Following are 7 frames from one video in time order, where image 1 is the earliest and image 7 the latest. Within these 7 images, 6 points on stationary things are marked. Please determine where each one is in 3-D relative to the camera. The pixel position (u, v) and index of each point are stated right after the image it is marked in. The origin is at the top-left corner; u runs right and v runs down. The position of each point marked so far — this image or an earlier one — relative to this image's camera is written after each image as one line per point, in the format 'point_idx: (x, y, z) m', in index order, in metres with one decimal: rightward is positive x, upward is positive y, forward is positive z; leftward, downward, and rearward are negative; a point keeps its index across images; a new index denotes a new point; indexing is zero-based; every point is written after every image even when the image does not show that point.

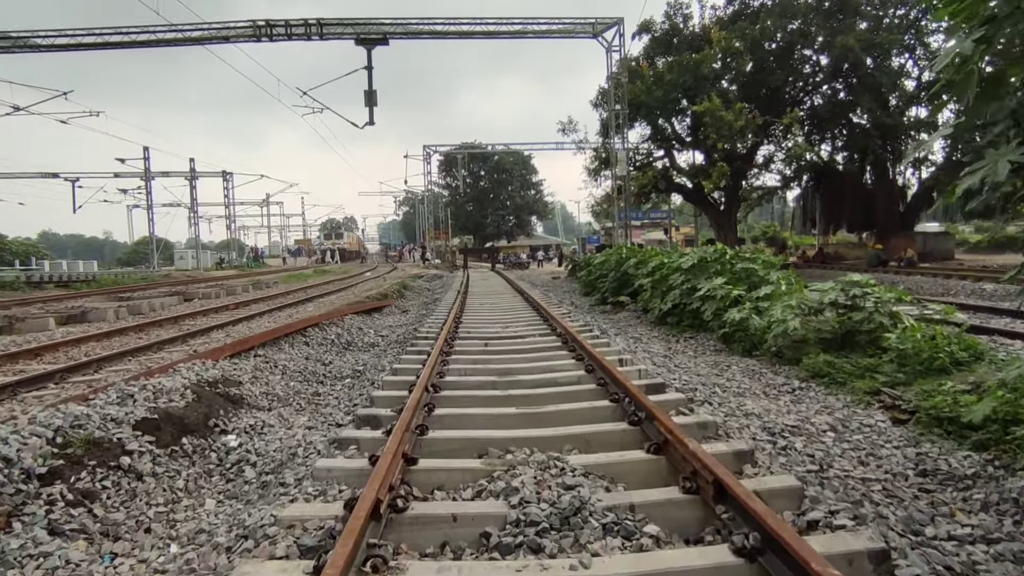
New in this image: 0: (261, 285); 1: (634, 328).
0: (-8.7, +0.1, +20.0) m
1: (+2.0, -0.7, +9.7) m
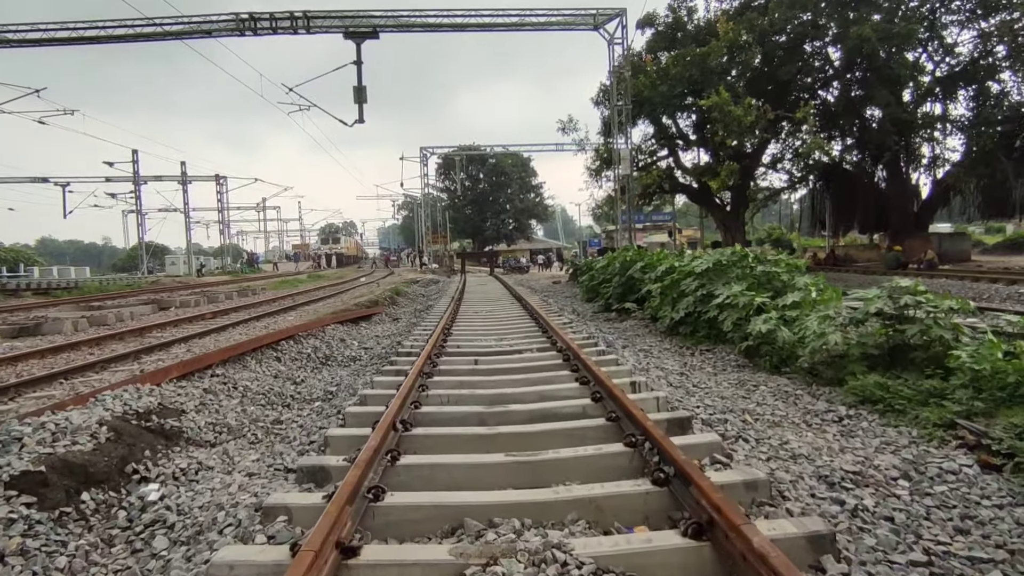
0: (-8.8, -0.1, +19.1) m
1: (+2.0, -0.8, +8.8) m
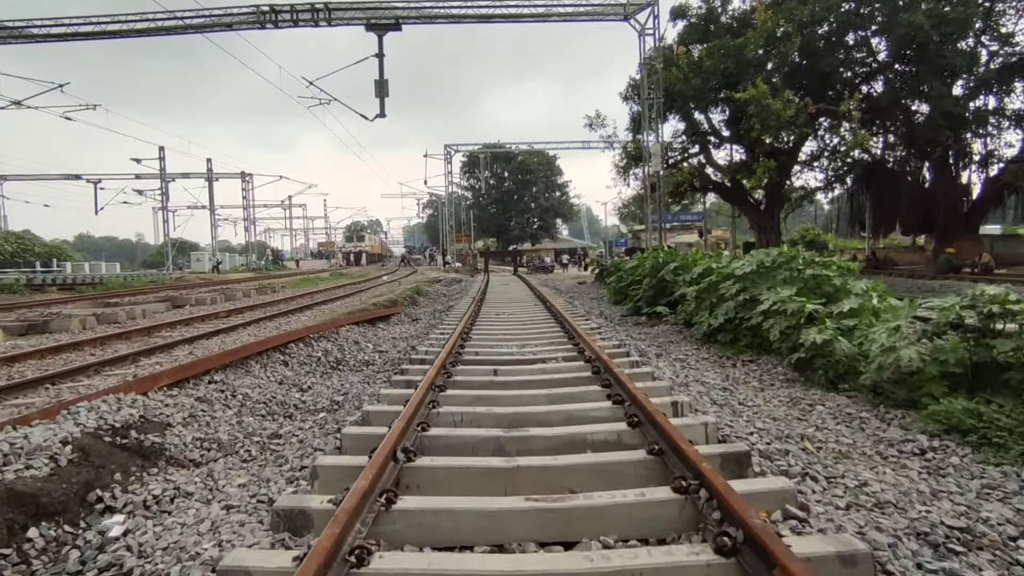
0: (-8.0, -0.1, +18.8) m
1: (+2.3, -0.8, +8.1) m
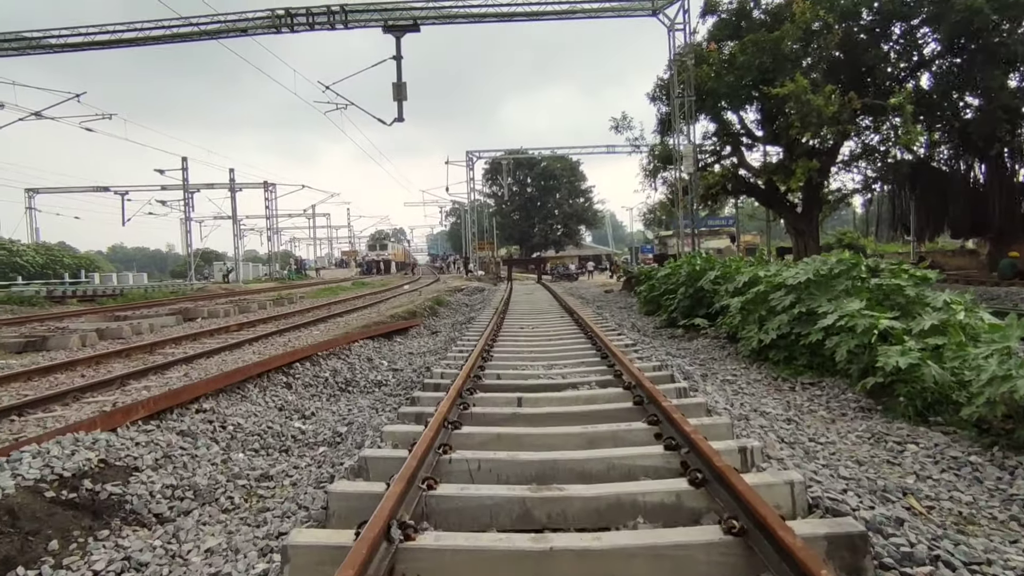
0: (-7.2, -0.4, +18.3) m
1: (+2.6, -1.0, +7.2) m
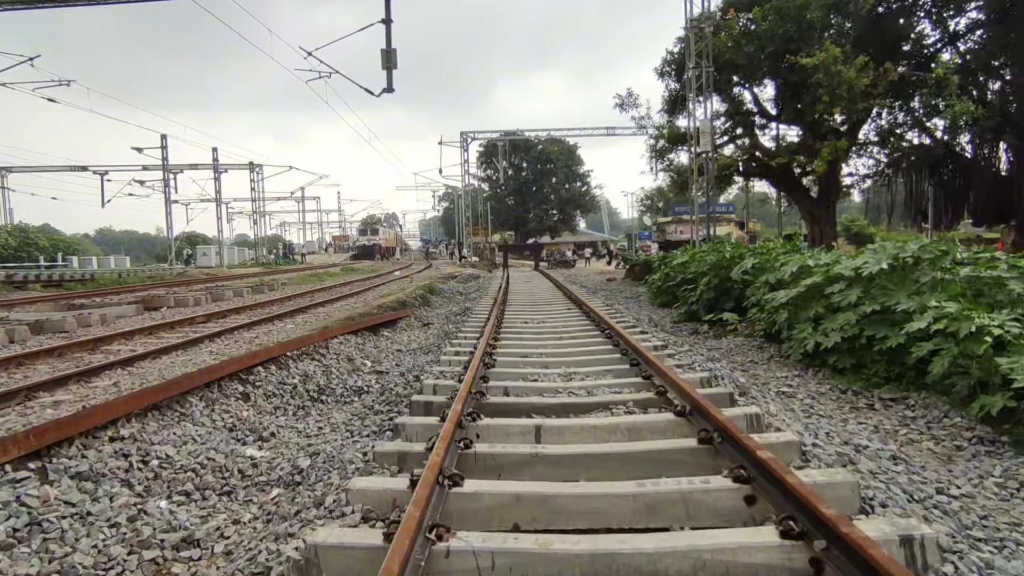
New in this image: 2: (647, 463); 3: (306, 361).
0: (-7.3, 0.0, +17.0) m
1: (+2.7, -0.9, +6.0) m
2: (+0.8, -1.0, +3.3) m
3: (-2.5, -0.9, +7.1) m
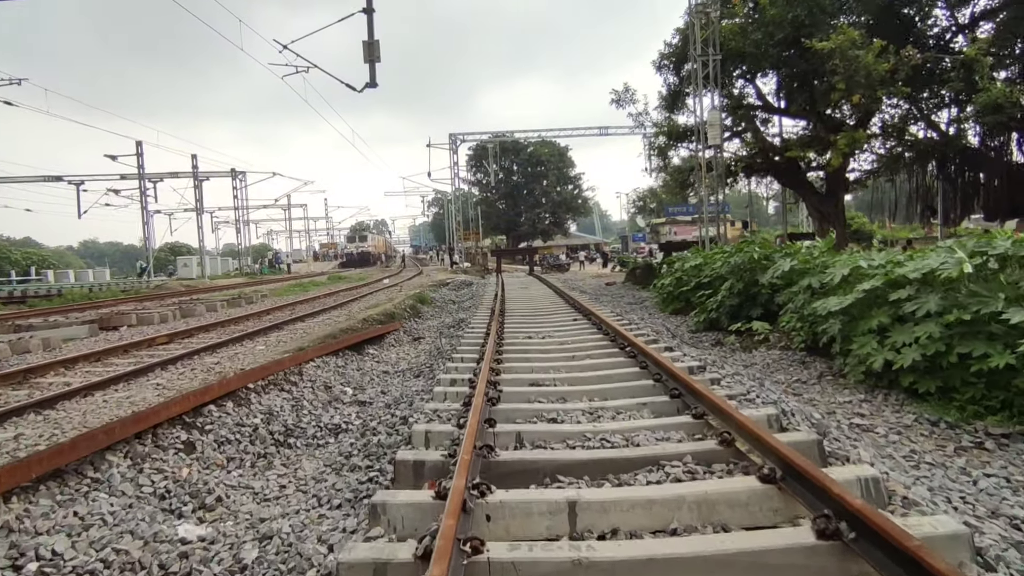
0: (-7.4, -0.4, +15.8) m
1: (+2.8, -1.0, +5.0) m
2: (+0.9, -1.0, +2.2) m
3: (-2.4, -1.0, +5.9) m
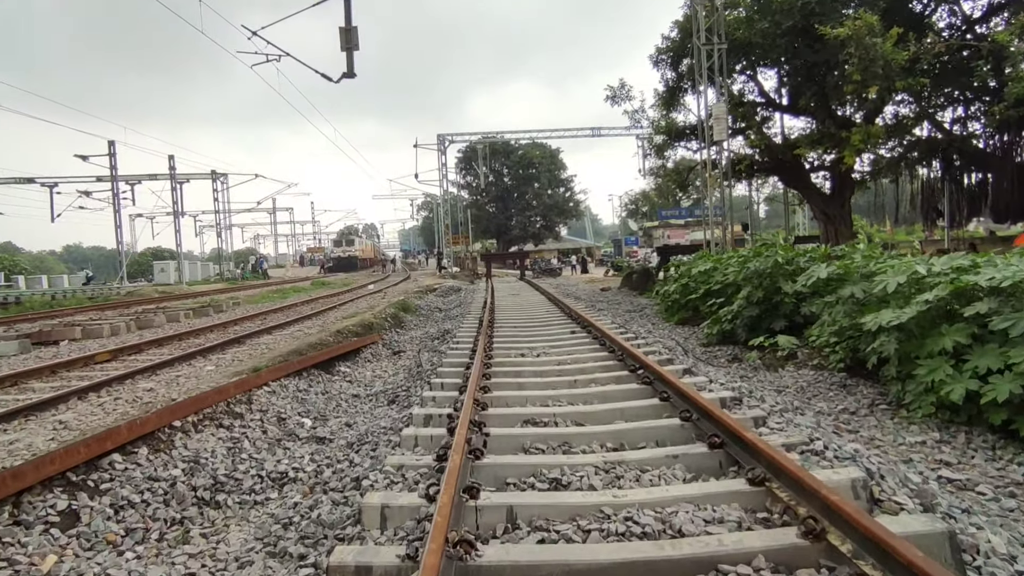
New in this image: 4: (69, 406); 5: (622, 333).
0: (-7.6, -0.5, +14.6) m
1: (+2.7, -1.1, +3.9) m
2: (+0.9, -1.1, +1.2) m
3: (-2.5, -1.2, +4.8) m
4: (-4.1, -1.1, +5.4) m
5: (+1.6, -0.7, +8.4) m
